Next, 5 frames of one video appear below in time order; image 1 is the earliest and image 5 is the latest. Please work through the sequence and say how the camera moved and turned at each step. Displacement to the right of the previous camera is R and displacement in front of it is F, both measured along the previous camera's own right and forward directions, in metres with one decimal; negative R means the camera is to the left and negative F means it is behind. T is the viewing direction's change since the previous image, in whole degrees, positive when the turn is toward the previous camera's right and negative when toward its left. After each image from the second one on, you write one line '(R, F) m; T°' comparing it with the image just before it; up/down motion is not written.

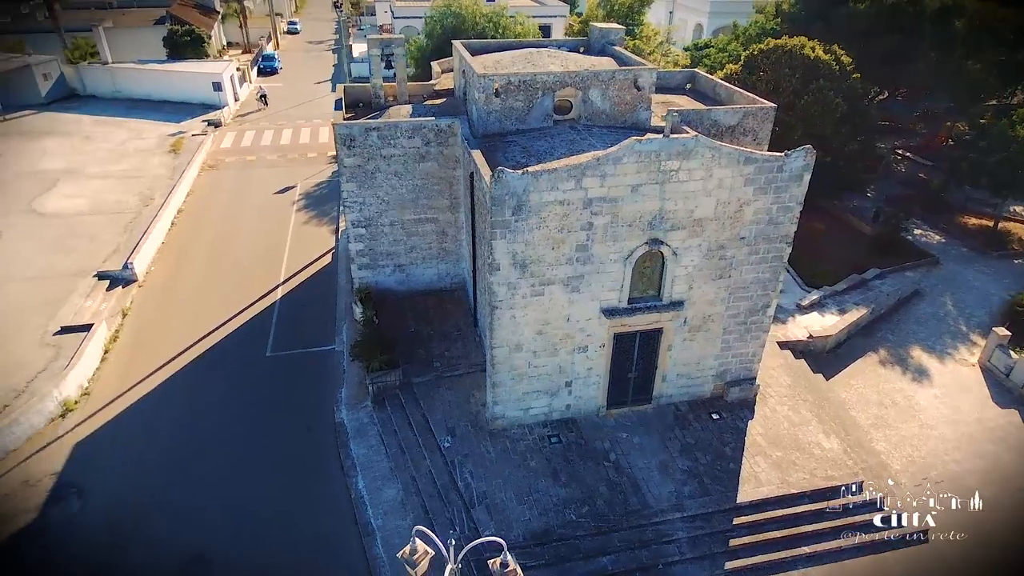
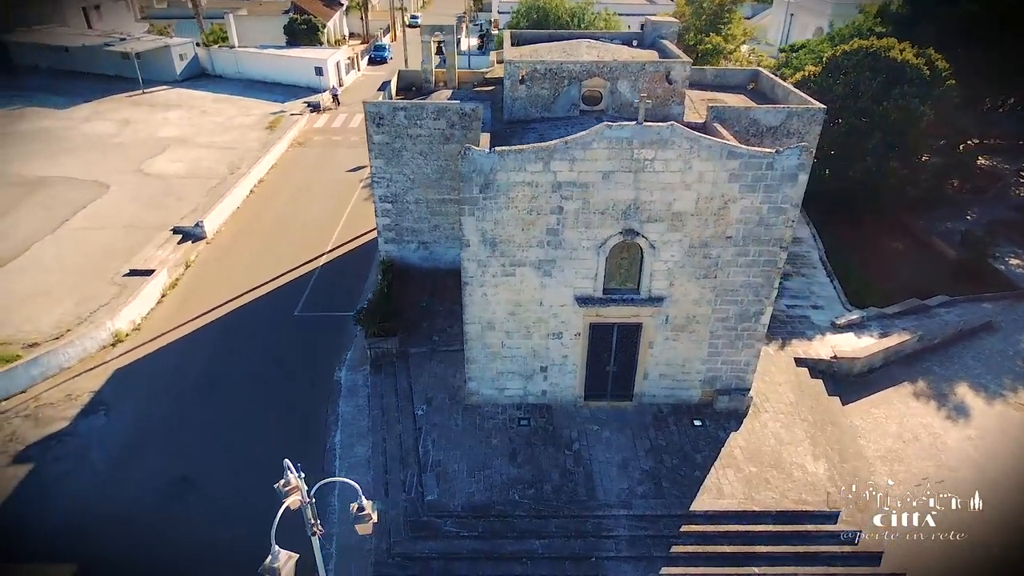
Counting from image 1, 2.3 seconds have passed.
(+2.9, 0.0) m; -10°
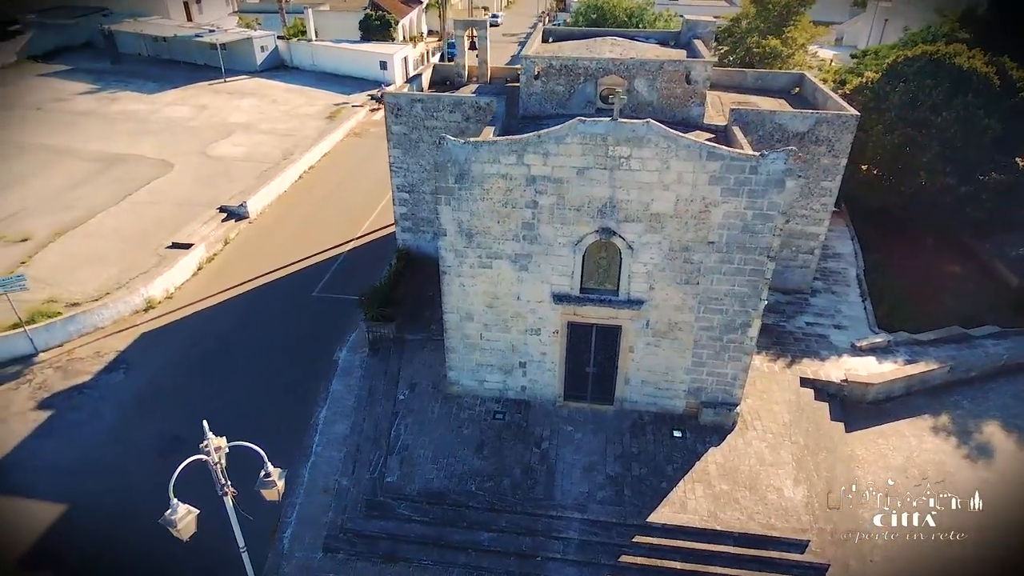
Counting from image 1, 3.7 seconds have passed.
(+2.1, +0.1) m; -7°
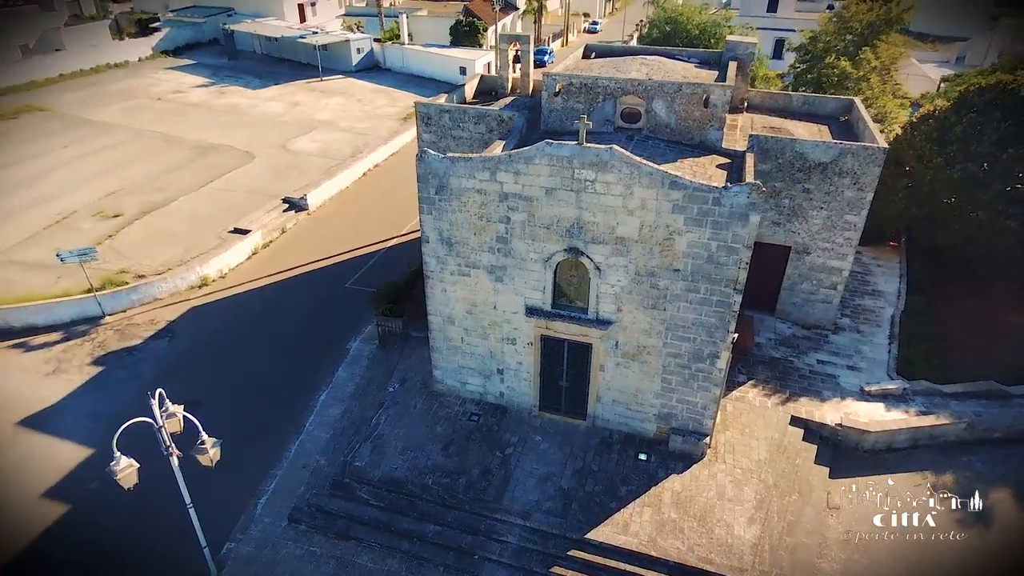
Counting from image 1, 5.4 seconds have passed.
(+2.6, -0.4) m; -9°
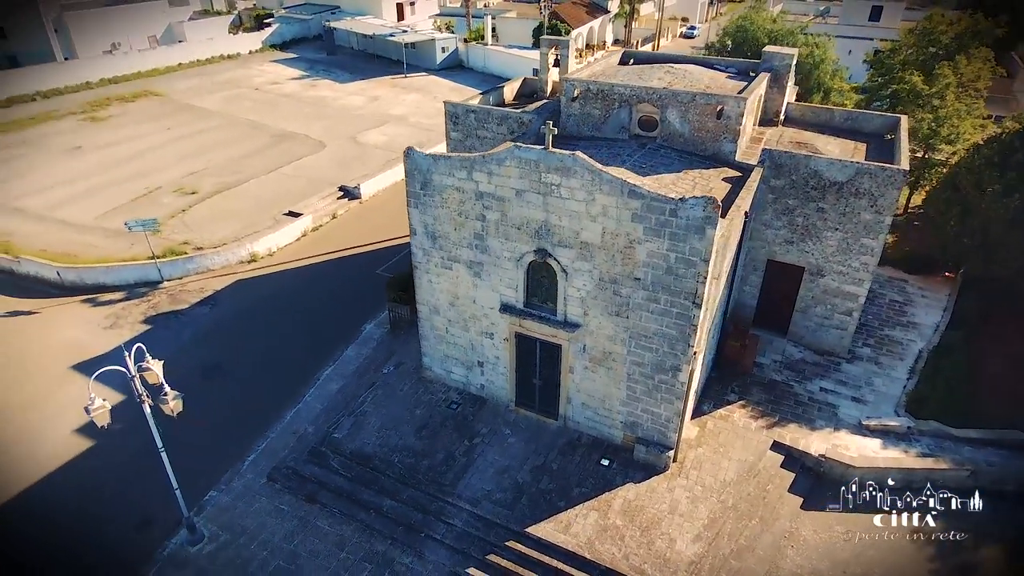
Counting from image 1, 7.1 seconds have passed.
(+2.6, -0.3) m; -9°
